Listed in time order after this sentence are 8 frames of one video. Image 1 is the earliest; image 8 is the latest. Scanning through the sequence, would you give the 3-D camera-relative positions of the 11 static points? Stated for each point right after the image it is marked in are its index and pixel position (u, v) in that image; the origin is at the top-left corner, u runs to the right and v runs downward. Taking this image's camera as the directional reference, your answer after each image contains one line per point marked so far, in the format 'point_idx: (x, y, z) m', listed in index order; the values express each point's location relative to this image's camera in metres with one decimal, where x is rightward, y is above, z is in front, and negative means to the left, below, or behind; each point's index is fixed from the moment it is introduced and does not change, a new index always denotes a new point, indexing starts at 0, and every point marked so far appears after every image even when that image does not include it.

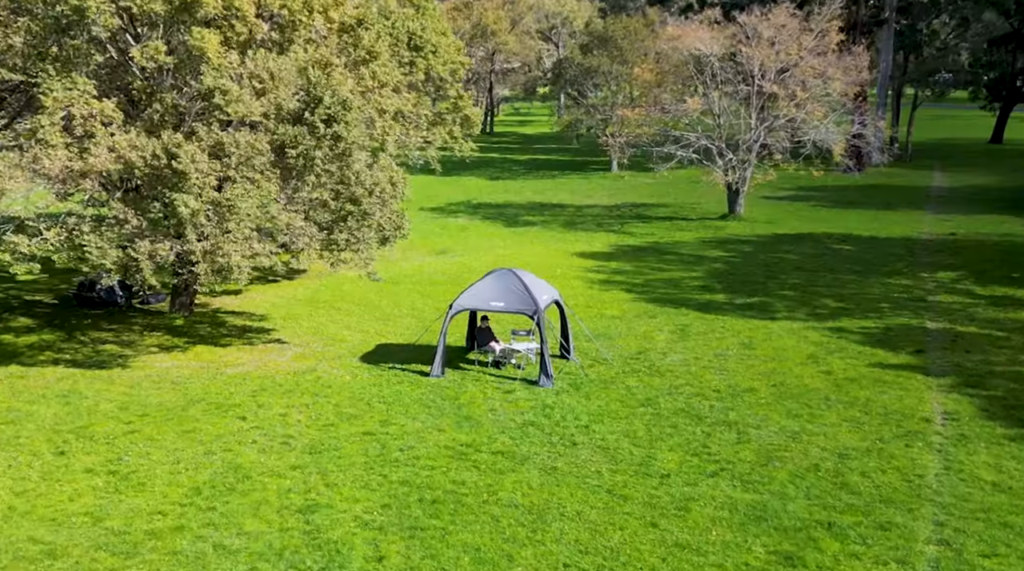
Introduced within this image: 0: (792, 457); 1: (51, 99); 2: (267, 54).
0: (+3.3, -2.0, +13.7) m
1: (-7.0, +2.8, +17.4) m
2: (-4.0, +3.7, +18.8) m
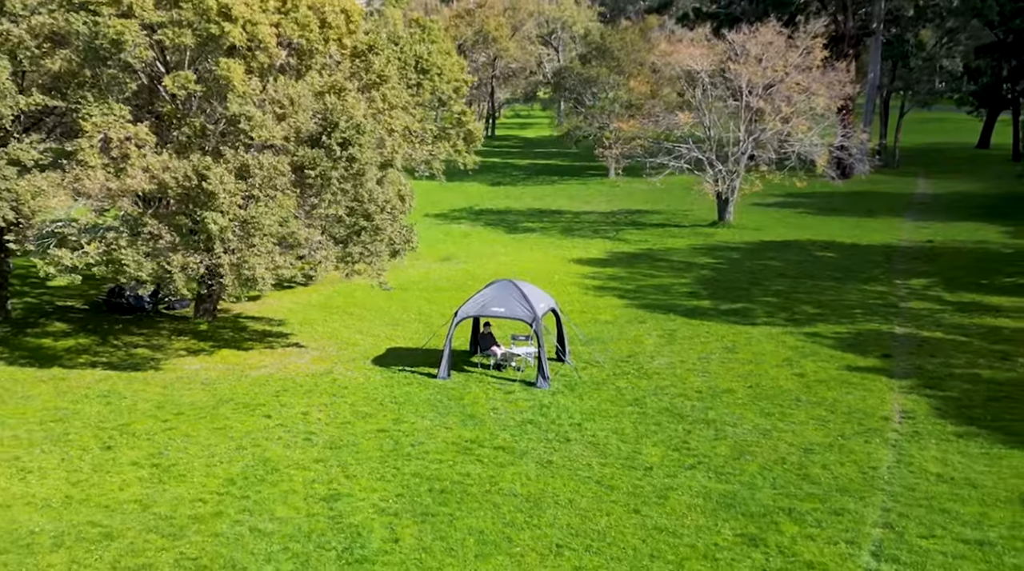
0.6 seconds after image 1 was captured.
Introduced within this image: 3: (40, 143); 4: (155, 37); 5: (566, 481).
0: (+3.3, -2.2, +15.3) m
1: (-6.9, +2.7, +19.0) m
2: (-4.0, +3.6, +20.4) m
3: (-8.1, +2.4, +19.8) m
4: (-5.9, +4.1, +19.4) m
5: (+0.7, -2.4, +14.5) m
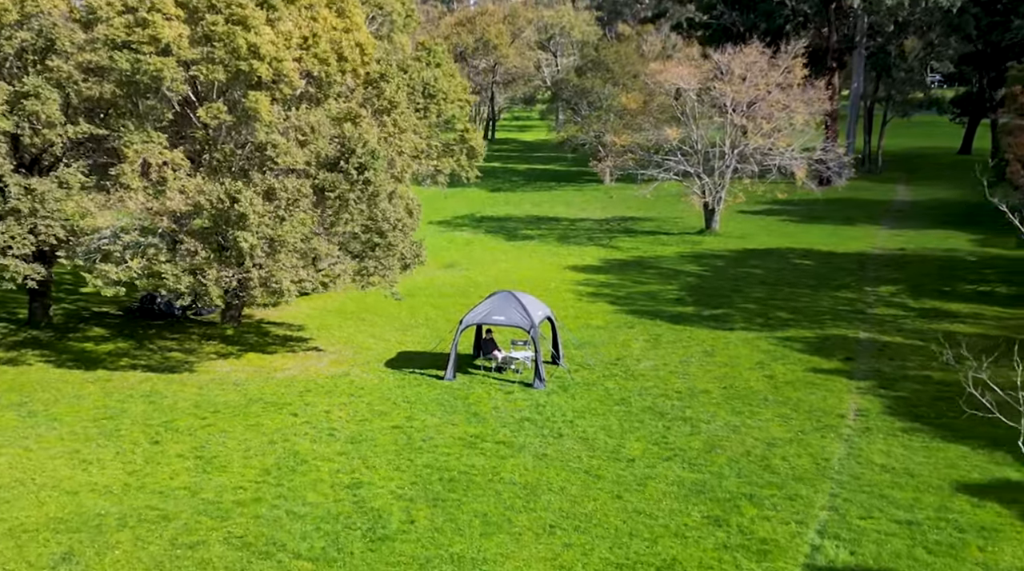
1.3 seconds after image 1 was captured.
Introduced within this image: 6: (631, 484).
0: (+3.3, -2.4, +17.4) m
1: (-7.0, +2.5, +21.1) m
2: (-4.0, +3.4, +22.5) m
3: (-8.1, +2.2, +21.9) m
4: (-5.9, +3.9, +21.5) m
5: (+0.7, -2.7, +16.6) m
6: (+1.7, -2.8, +16.0) m
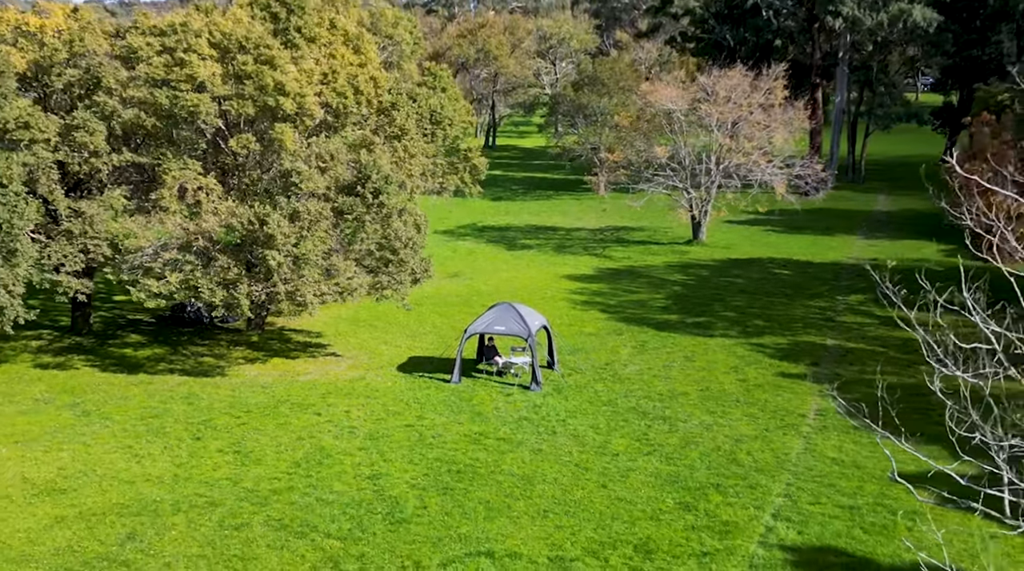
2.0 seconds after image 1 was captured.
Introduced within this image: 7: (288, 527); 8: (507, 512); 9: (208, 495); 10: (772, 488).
0: (+3.3, -2.7, +19.9) m
1: (-7.0, +2.2, +23.5) m
2: (-4.0, +3.1, +25.0) m
3: (-8.1, +2.0, +24.4) m
4: (-5.9, +3.7, +23.9) m
5: (+0.7, -2.9, +19.0) m
6: (+1.6, -3.0, +18.5) m
7: (-3.3, -3.5, +17.1) m
8: (-0.1, -3.4, +17.3) m
9: (-4.8, -3.3, +18.1) m
10: (+4.0, -3.1, +17.7) m
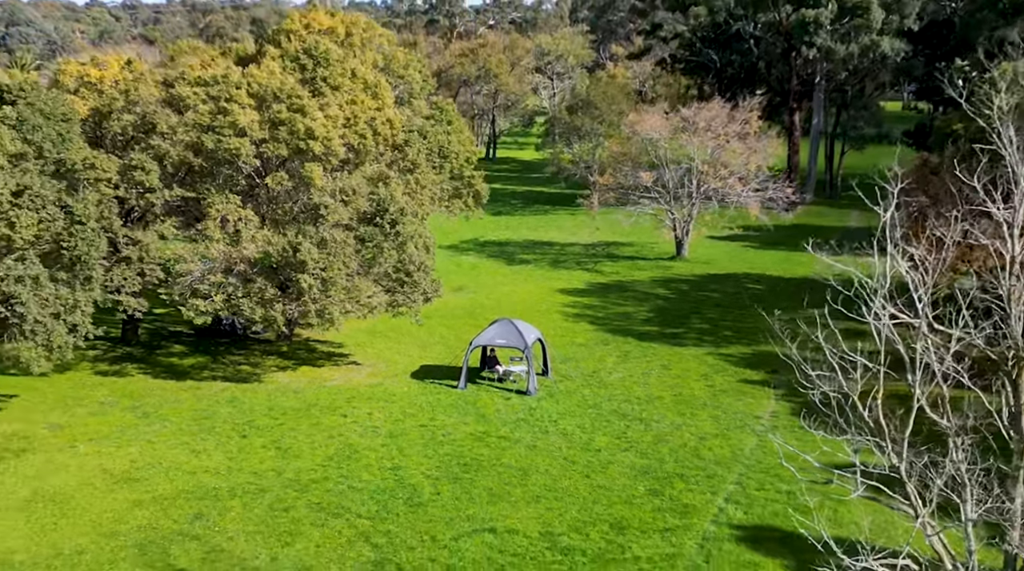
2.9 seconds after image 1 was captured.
0: (+3.3, -3.1, +23.5) m
1: (-7.0, +1.8, +27.1) m
2: (-4.0, +2.7, +28.6) m
3: (-8.1, +1.6, +28.0) m
4: (-6.0, +3.2, +27.5) m
5: (+0.6, -3.4, +22.7) m
6: (+1.6, -3.5, +22.1) m
7: (-3.3, -4.0, +20.7) m
8: (-0.1, -3.8, +21.0) m
9: (-4.8, -3.7, +21.7) m
10: (+4.0, -3.6, +21.3) m
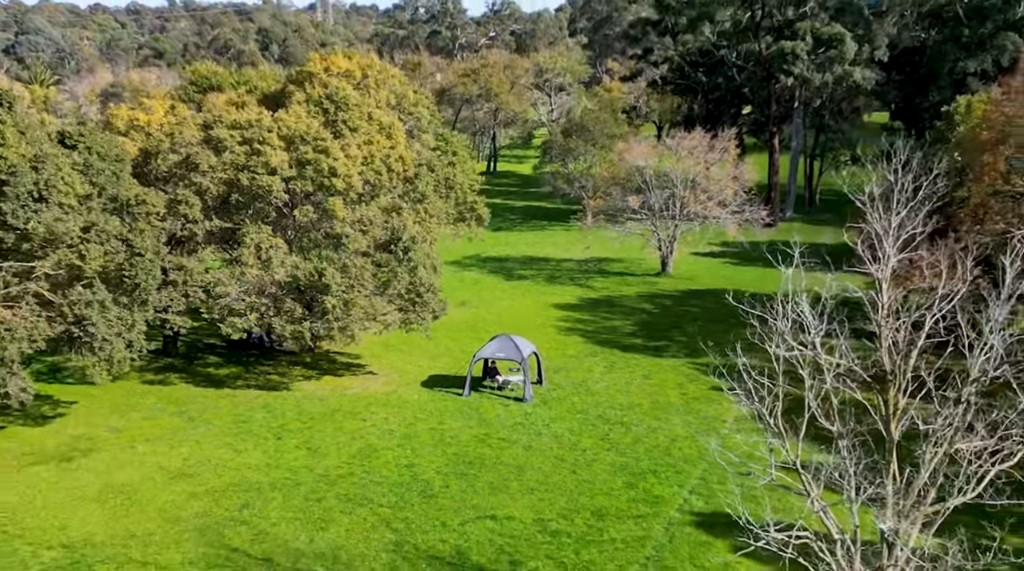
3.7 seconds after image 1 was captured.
0: (+3.2, -3.6, +27.3) m
1: (-7.0, +1.3, +30.9) m
2: (-4.1, +2.2, +32.4) m
3: (-8.1, +1.0, +31.7) m
4: (-6.0, +2.7, +31.3) m
5: (+0.6, -3.9, +26.4) m
6: (+1.6, -4.0, +25.9) m
7: (-3.4, -4.5, +24.4) m
8: (-0.1, -4.4, +24.7) m
9: (-4.8, -4.3, +25.5) m
10: (+3.9, -4.1, +25.1) m
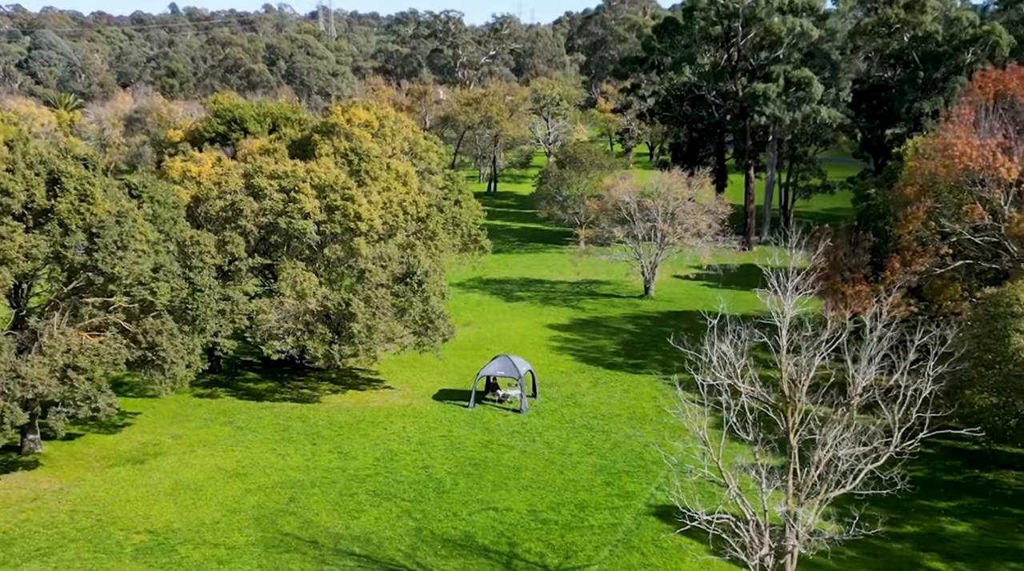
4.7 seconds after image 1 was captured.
0: (+3.2, -4.5, +32.6) m
1: (-7.1, +0.4, +36.2) m
2: (-4.1, +1.3, +37.7) m
3: (-8.2, +0.1, +37.1) m
4: (-6.1, +1.8, +36.6) m
5: (+0.5, -4.8, +31.7) m
6: (+1.5, -4.9, +31.2) m
7: (-3.4, -5.4, +29.7) m
8: (-0.2, -5.2, +30.0) m
9: (-4.9, -5.1, +30.8) m
10: (+3.9, -4.9, +30.4) m
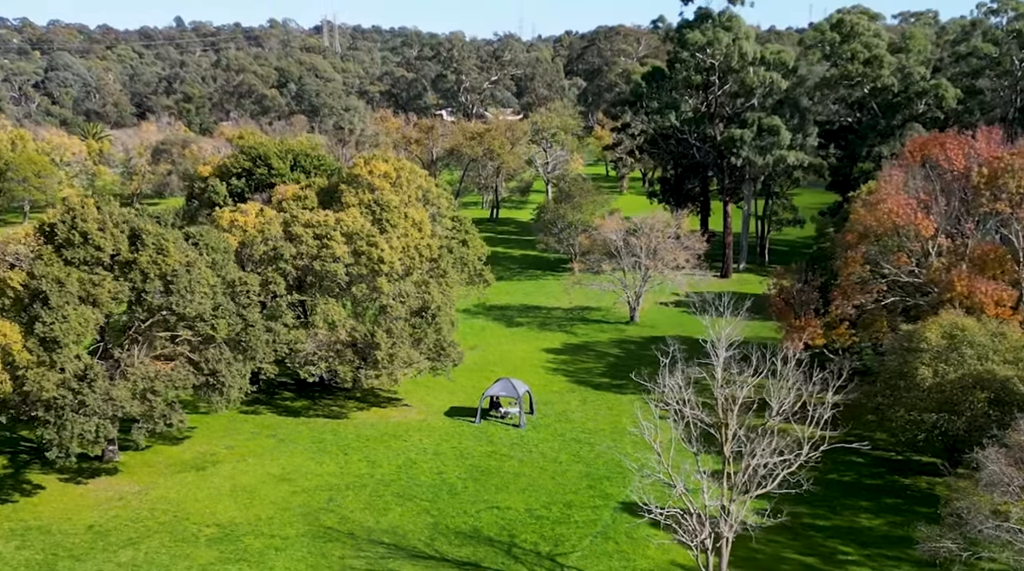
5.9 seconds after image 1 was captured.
0: (+3.2, -5.7, +38.8) m
1: (-7.1, -0.8, +42.6) m
2: (-4.1, 0.0, +44.0) m
3: (-8.2, -1.1, +43.4) m
4: (-6.1, +0.6, +42.9) m
5: (+0.5, -6.0, +38.0) m
6: (+1.5, -6.1, +37.5) m
7: (-3.4, -6.6, +36.0) m
8: (-0.2, -6.4, +36.3) m
9: (-4.9, -6.3, +37.0) m
10: (+3.9, -6.1, +36.7) m
